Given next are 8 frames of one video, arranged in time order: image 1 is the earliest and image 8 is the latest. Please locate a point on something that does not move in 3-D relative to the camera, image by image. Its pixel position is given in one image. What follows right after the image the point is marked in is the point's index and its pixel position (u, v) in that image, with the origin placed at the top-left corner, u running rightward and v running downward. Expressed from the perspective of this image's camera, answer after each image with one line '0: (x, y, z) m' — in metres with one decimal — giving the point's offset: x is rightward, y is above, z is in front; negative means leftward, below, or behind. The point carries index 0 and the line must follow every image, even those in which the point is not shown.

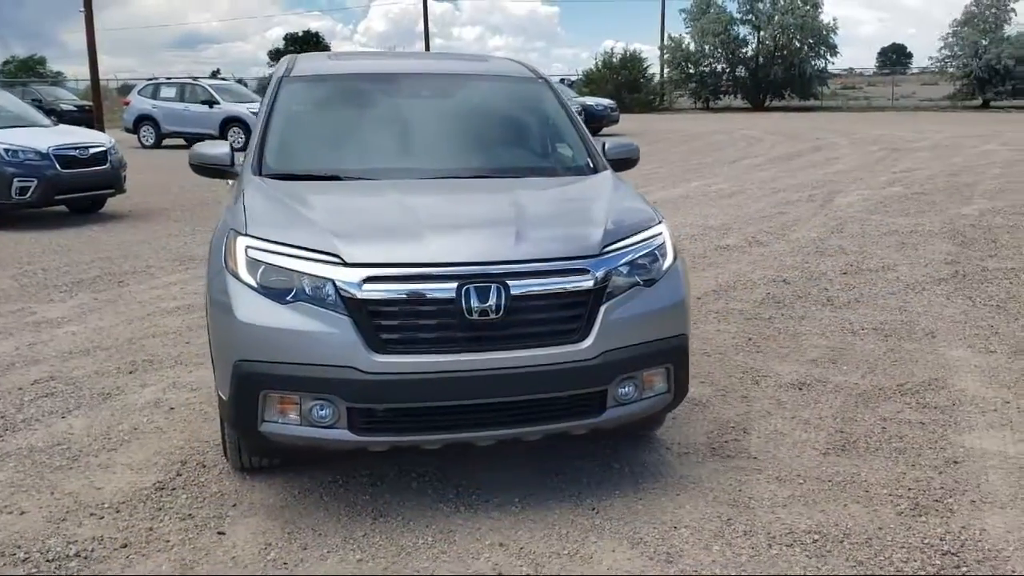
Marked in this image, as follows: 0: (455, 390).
0: (-0.2, -0.4, +3.6) m
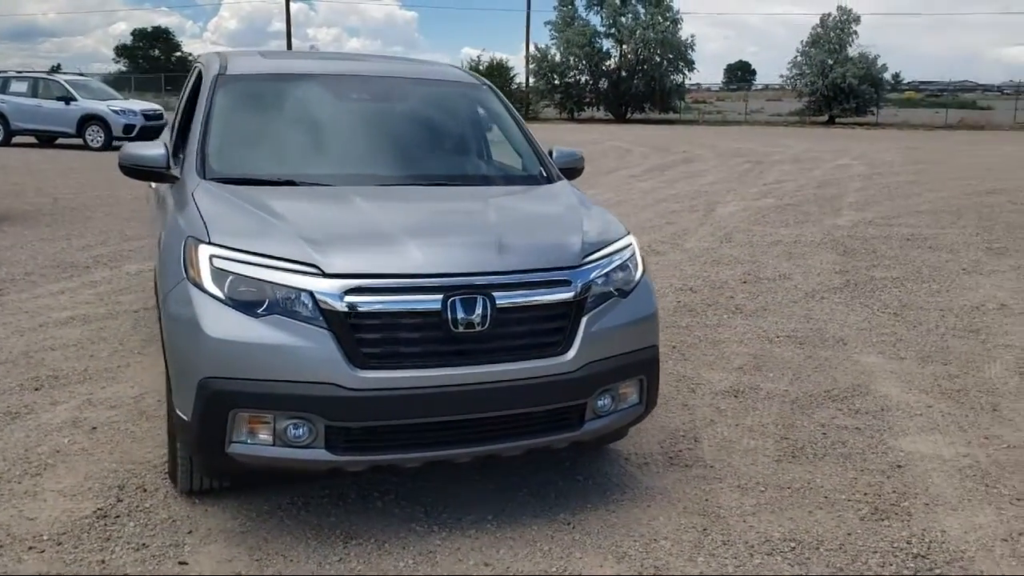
0: (-0.2, -0.4, +3.5) m
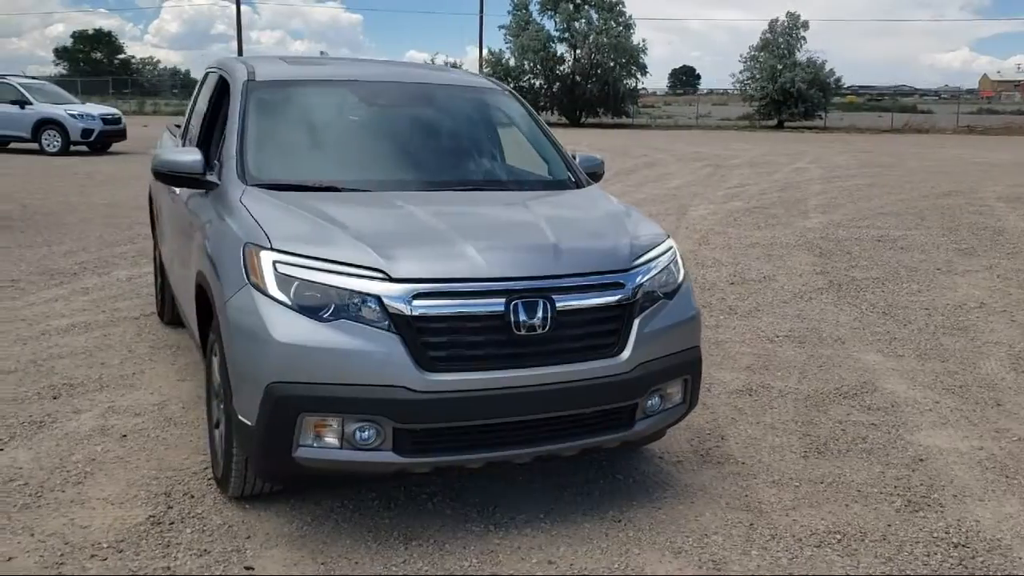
0: (0.0, -0.4, +3.5) m
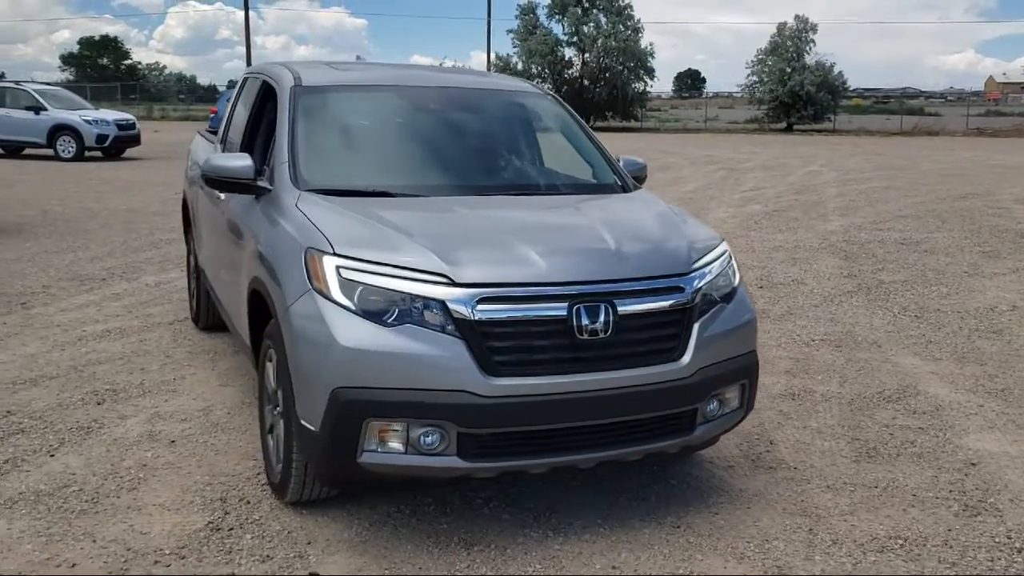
0: (+0.2, -0.4, +3.5) m
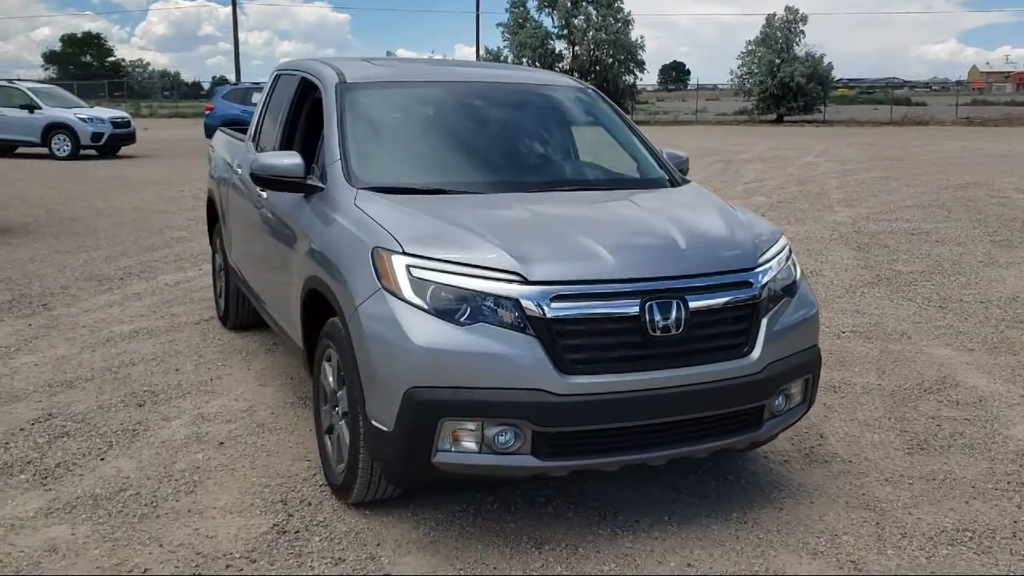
0: (+0.5, -0.4, +3.5) m
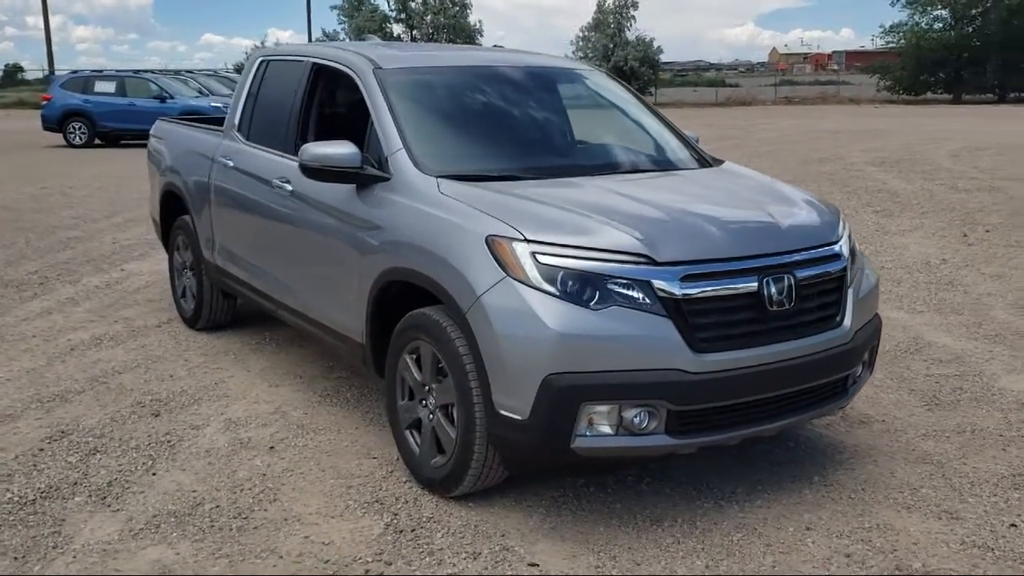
0: (+0.9, -0.3, +3.6) m
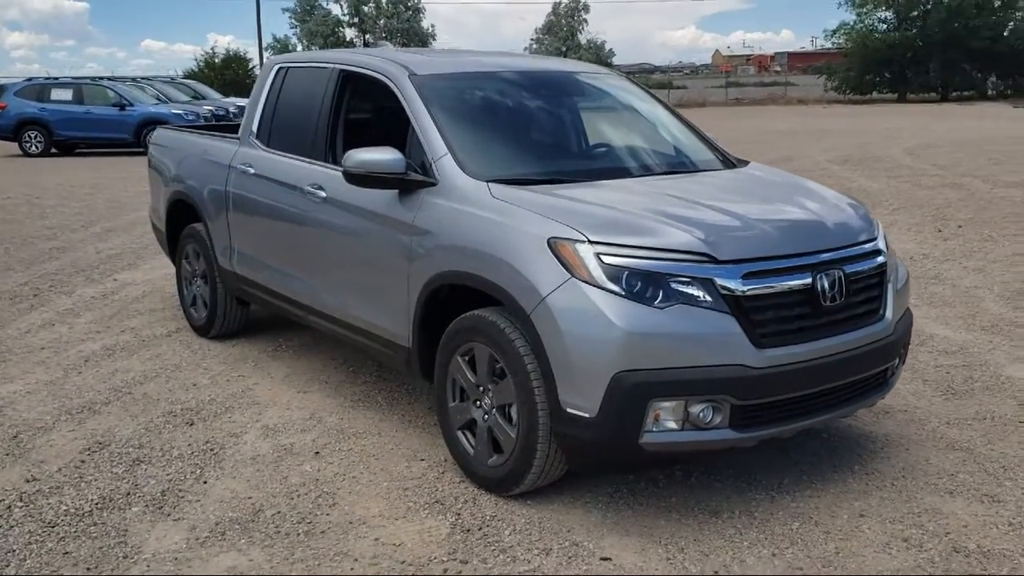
0: (+1.1, -0.3, +3.7) m
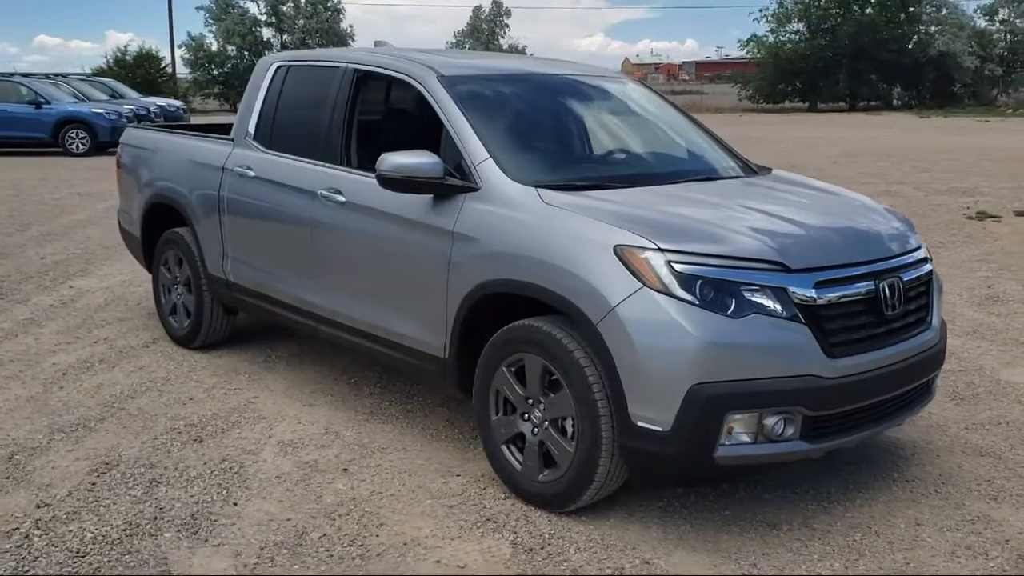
0: (+1.4, -0.4, +3.7) m
